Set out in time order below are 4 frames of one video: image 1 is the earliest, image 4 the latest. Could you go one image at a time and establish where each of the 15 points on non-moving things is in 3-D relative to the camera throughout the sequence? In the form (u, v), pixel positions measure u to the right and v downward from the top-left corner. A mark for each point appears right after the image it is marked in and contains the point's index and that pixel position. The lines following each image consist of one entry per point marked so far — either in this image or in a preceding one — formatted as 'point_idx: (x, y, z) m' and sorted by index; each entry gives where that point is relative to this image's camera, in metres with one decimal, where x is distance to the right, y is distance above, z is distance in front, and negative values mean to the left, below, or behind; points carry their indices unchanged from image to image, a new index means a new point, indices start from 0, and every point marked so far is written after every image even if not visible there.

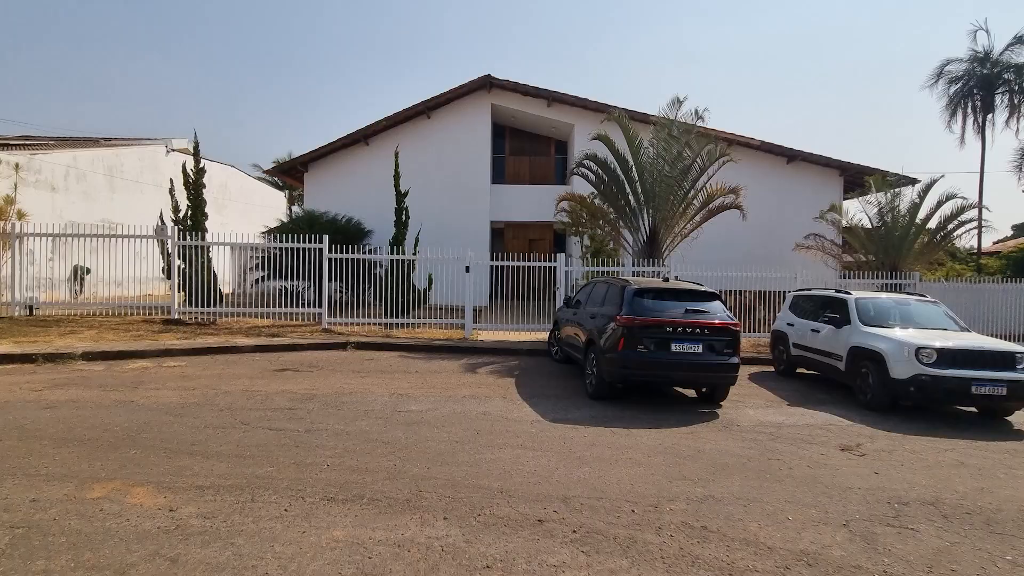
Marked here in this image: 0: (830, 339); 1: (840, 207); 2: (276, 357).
0: (+5.4, -0.9, +8.5) m
1: (+9.7, +2.4, +14.9) m
2: (-4.4, -1.3, +9.4) m
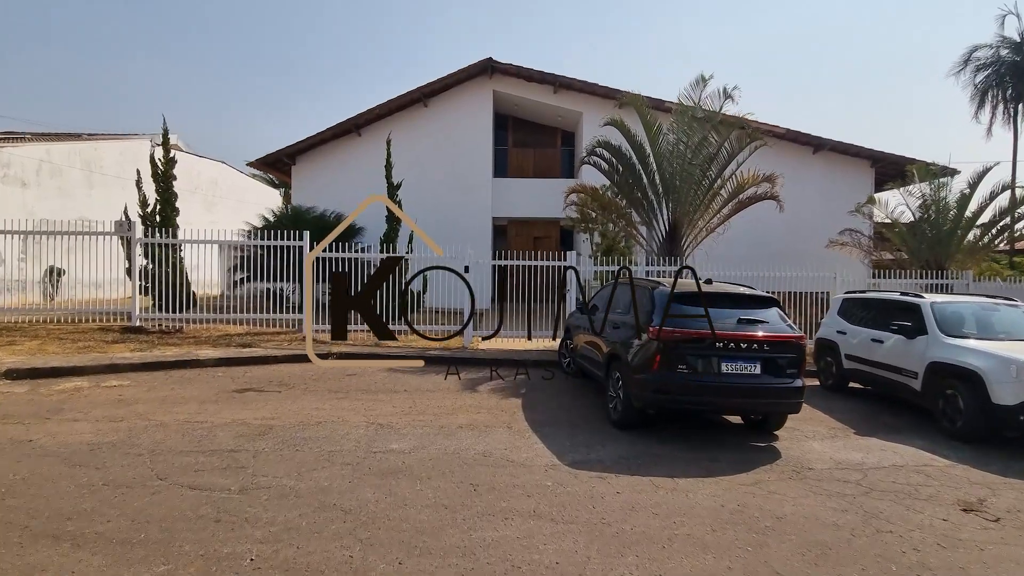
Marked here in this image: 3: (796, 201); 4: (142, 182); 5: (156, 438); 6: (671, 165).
0: (+5.5, -0.9, +7.1) m
1: (+9.8, +2.4, +13.5) m
2: (-4.4, -1.4, +8.1) m
3: (+9.3, +2.8, +16.0) m
4: (-9.2, +2.6, +12.4) m
5: (-3.5, -1.5, +4.9) m
6: (+3.7, +2.9, +11.7) m
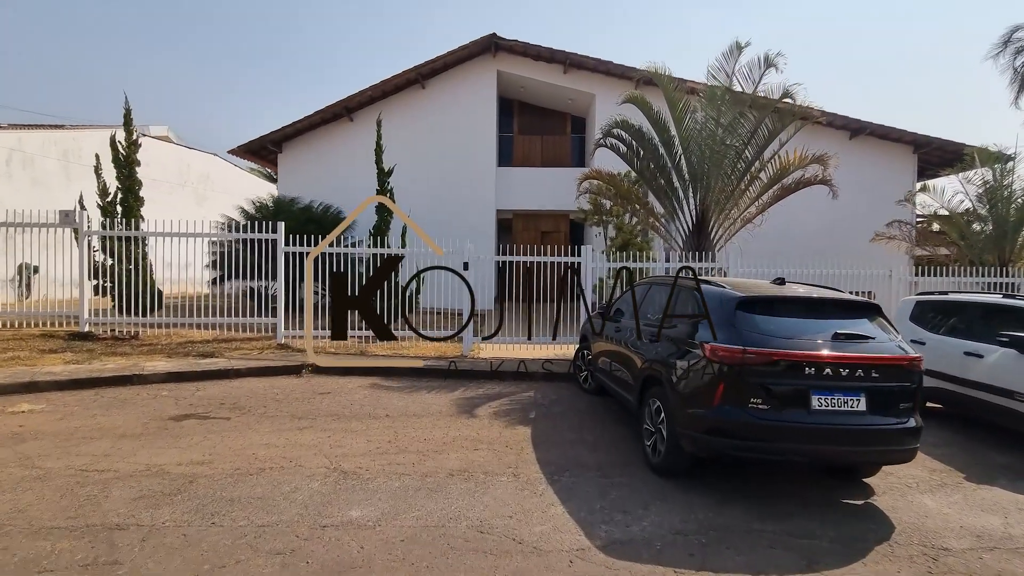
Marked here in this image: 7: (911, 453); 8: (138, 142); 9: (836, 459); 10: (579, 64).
0: (+5.6, -0.9, +5.6) m
1: (+10.0, +2.4, +11.9) m
2: (-4.3, -1.4, +6.7) m
3: (+9.4, +2.8, +14.4) m
4: (-9.1, +2.7, +11.1) m
5: (-3.4, -1.5, +3.5) m
6: (+3.9, +2.9, +10.2) m
7: (+3.1, -1.3, +3.9) m
8: (-8.3, +3.2, +11.0) m
9: (+2.4, -1.3, +3.8) m
10: (+2.0, +6.6, +14.8) m
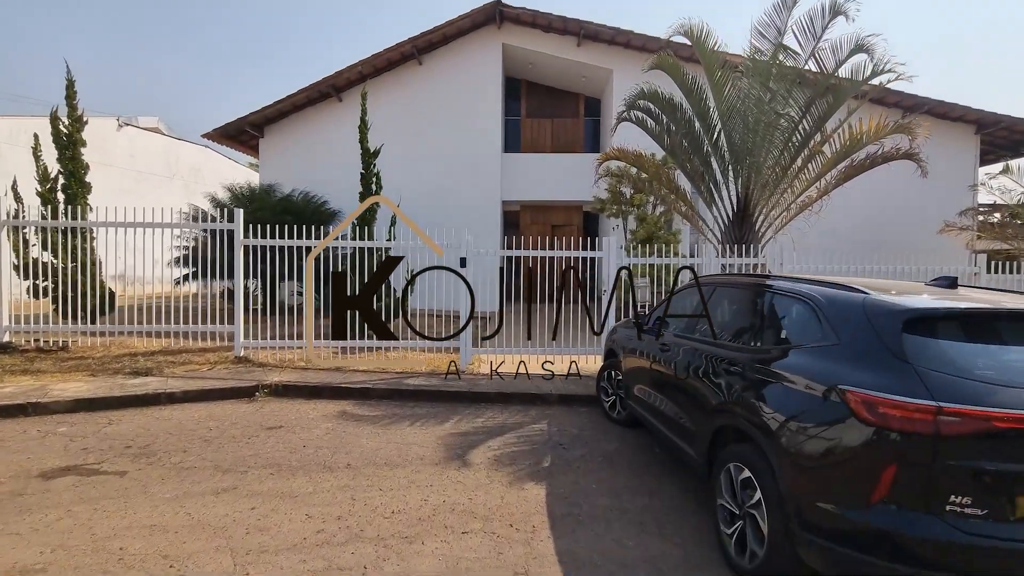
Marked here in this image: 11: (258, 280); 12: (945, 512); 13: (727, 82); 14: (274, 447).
0: (+5.6, -0.9, +3.9) m
1: (+10.1, +2.4, +10.1) m
2: (-4.2, -1.4, +5.1) m
3: (+9.6, +2.9, +12.6) m
4: (-9.0, +2.6, +9.6) m
5: (-3.4, -1.5, +1.9) m
6: (+4.0, +2.9, +8.5) m
7: (+3.1, -1.3, +2.2) m
8: (-8.1, +3.2, +9.5) m
9: (+2.5, -1.3, +2.1) m
10: (+2.2, +6.7, +13.1) m
11: (-4.8, +0.1, +9.1) m
12: (+1.8, -1.0, +2.1) m
13: (+3.7, +3.6, +8.5) m
14: (-2.3, -1.5, +4.8) m
